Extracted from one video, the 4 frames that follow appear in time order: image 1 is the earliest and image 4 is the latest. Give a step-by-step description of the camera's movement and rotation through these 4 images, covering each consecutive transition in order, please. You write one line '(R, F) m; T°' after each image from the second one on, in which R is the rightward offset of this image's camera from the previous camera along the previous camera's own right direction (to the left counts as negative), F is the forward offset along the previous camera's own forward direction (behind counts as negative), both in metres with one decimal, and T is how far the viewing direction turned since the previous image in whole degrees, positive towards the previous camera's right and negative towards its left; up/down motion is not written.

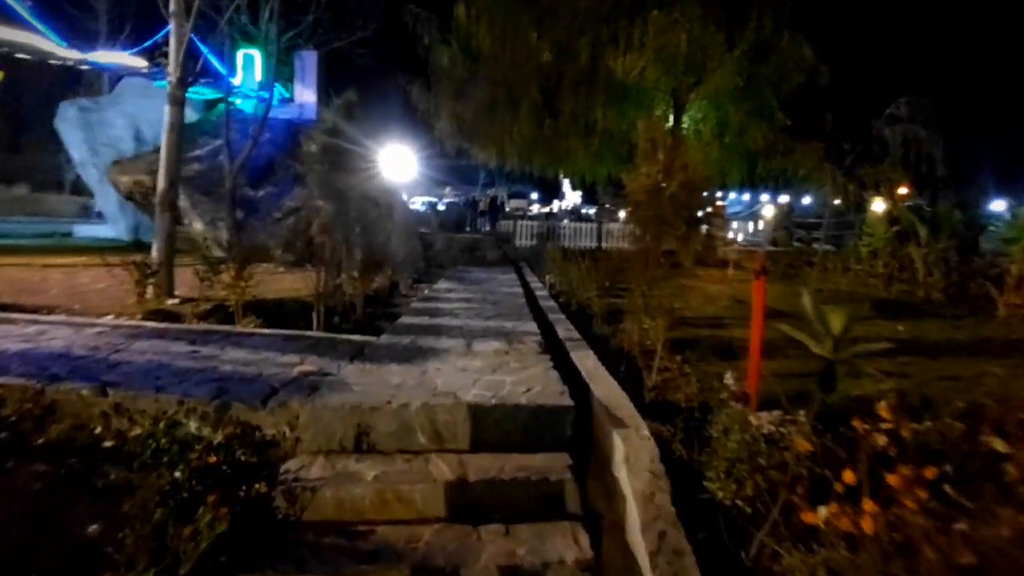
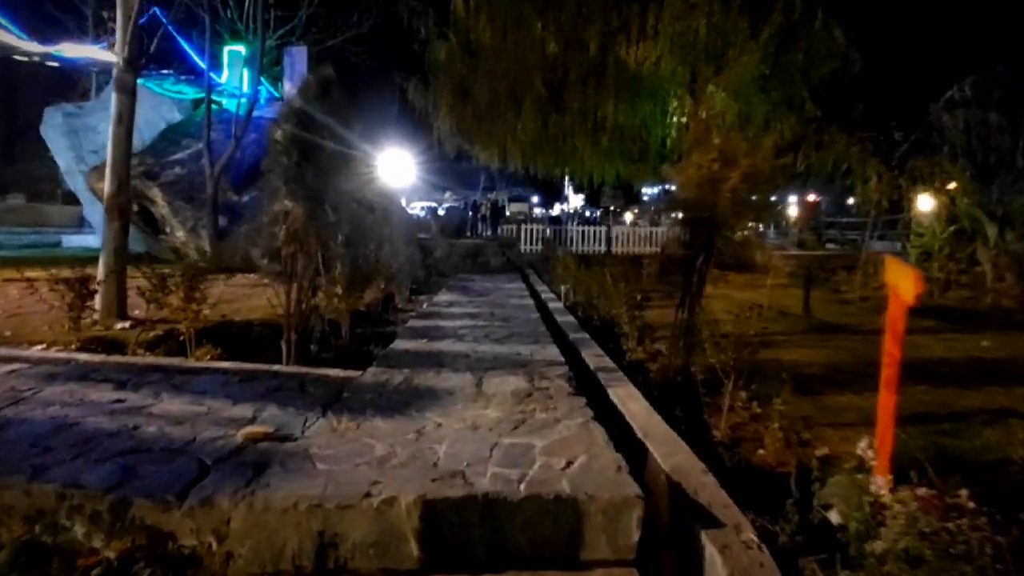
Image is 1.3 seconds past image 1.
(-0.2, +1.5) m; 0°
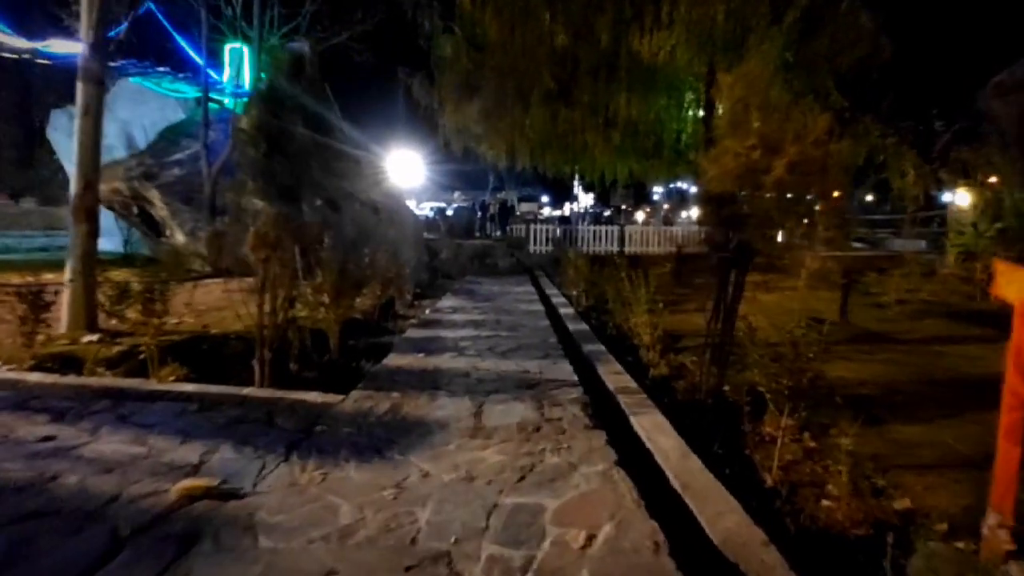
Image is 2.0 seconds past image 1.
(0.0, +0.8) m; -1°
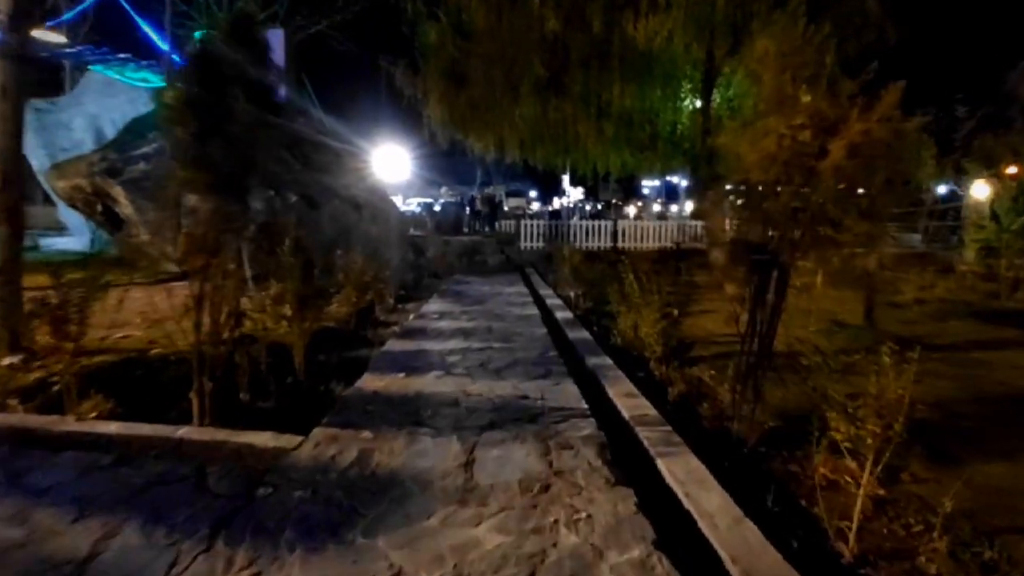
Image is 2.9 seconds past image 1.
(-0.1, +0.9) m; +1°
